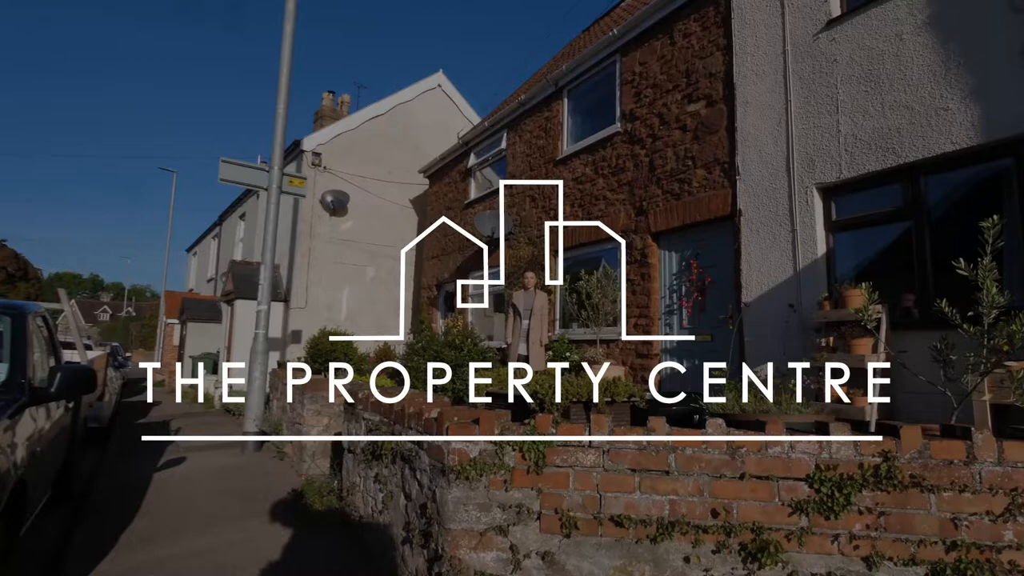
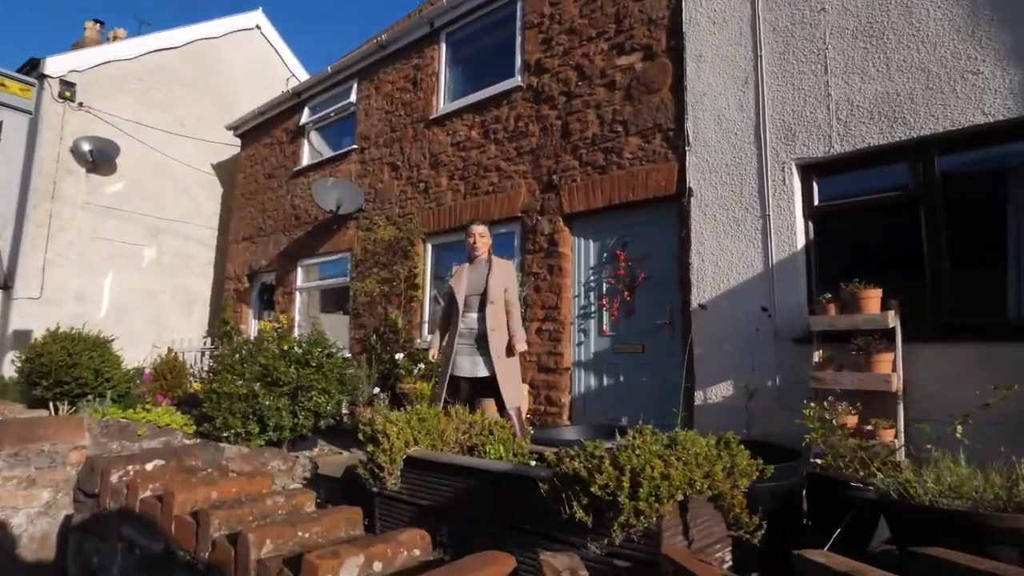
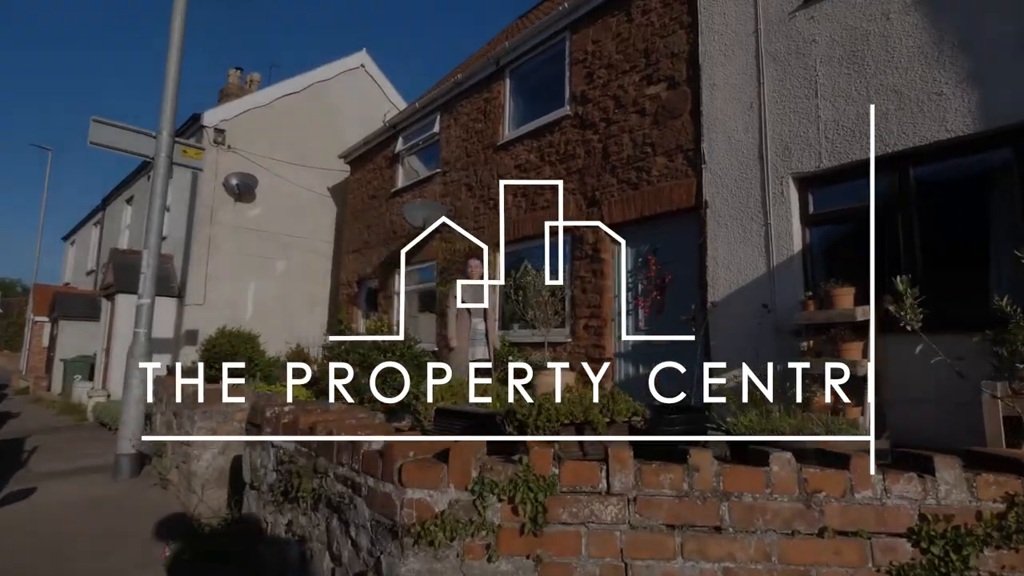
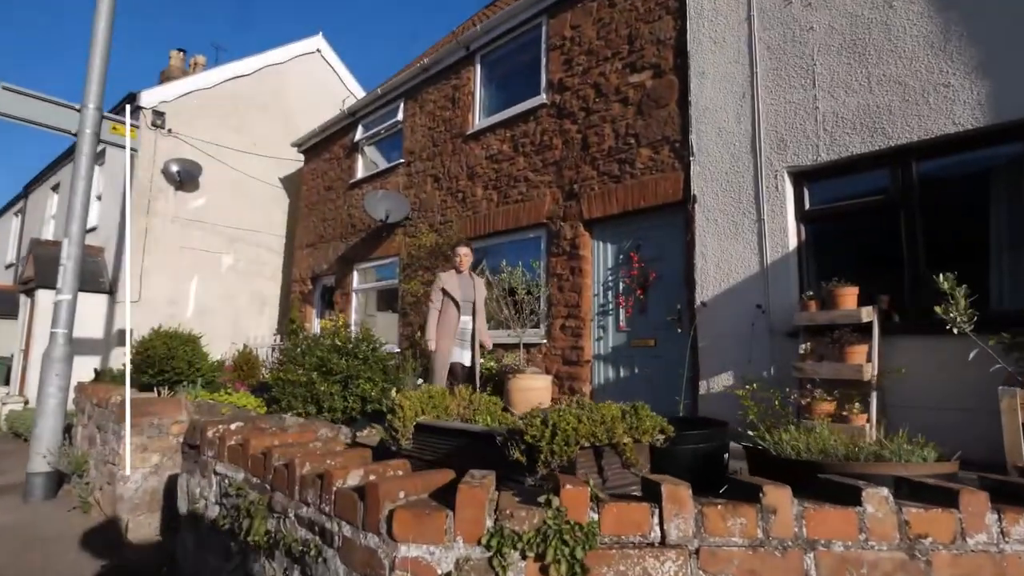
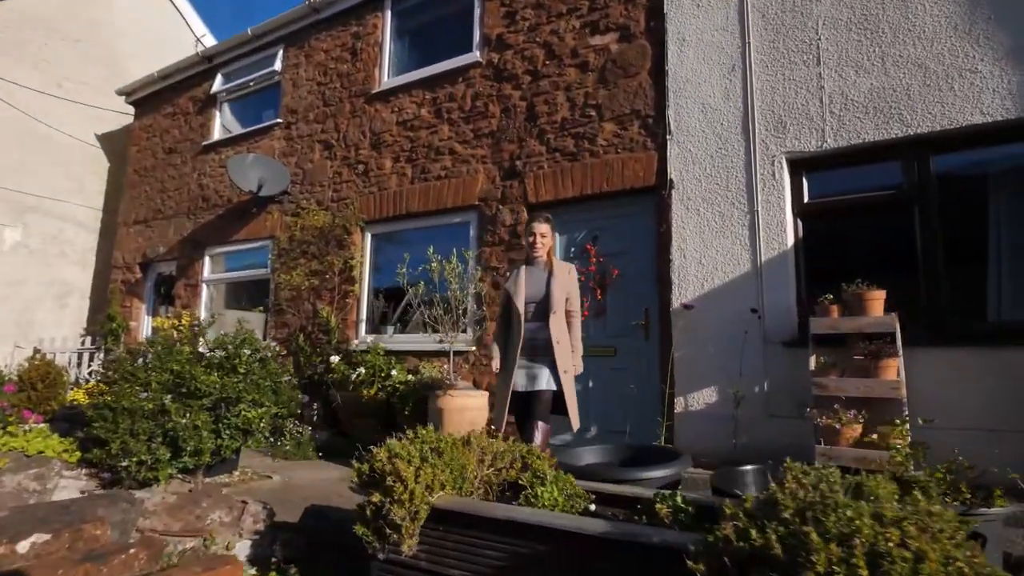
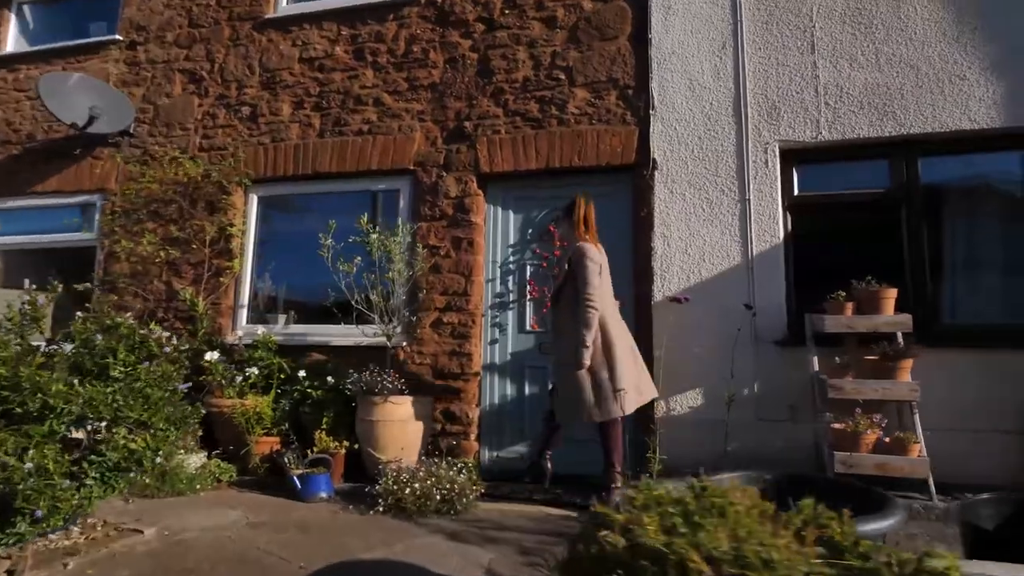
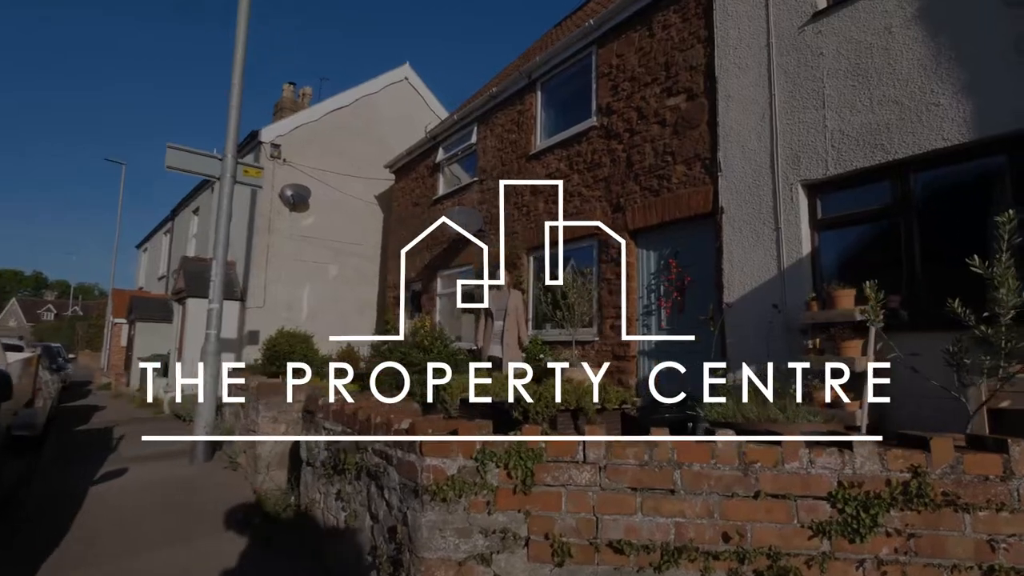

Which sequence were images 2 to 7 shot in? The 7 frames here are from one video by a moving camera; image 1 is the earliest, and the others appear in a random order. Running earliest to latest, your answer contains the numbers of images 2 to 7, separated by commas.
7, 3, 4, 2, 5, 6
